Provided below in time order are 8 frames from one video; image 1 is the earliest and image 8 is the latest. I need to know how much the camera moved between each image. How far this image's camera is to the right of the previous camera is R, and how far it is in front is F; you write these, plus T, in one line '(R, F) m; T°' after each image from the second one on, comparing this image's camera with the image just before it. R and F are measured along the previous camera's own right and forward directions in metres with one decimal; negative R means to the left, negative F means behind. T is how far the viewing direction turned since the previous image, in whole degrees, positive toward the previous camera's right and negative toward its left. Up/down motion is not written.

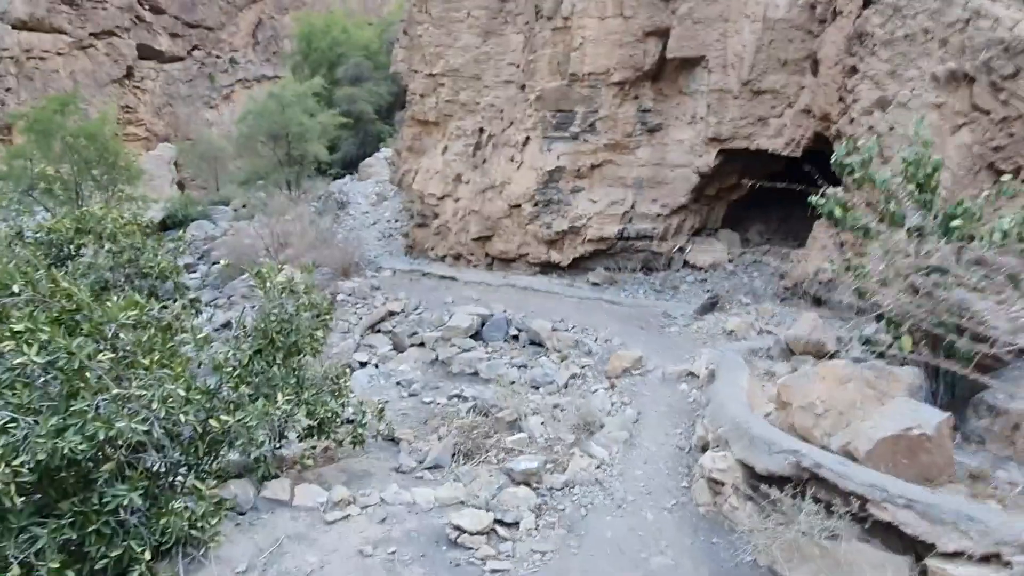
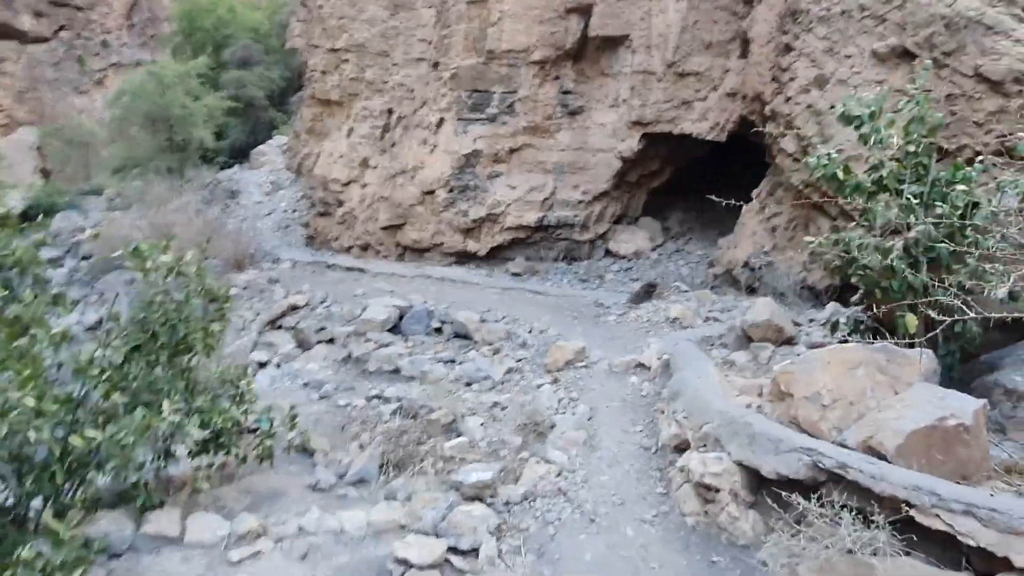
(-0.2, +0.6) m; +8°
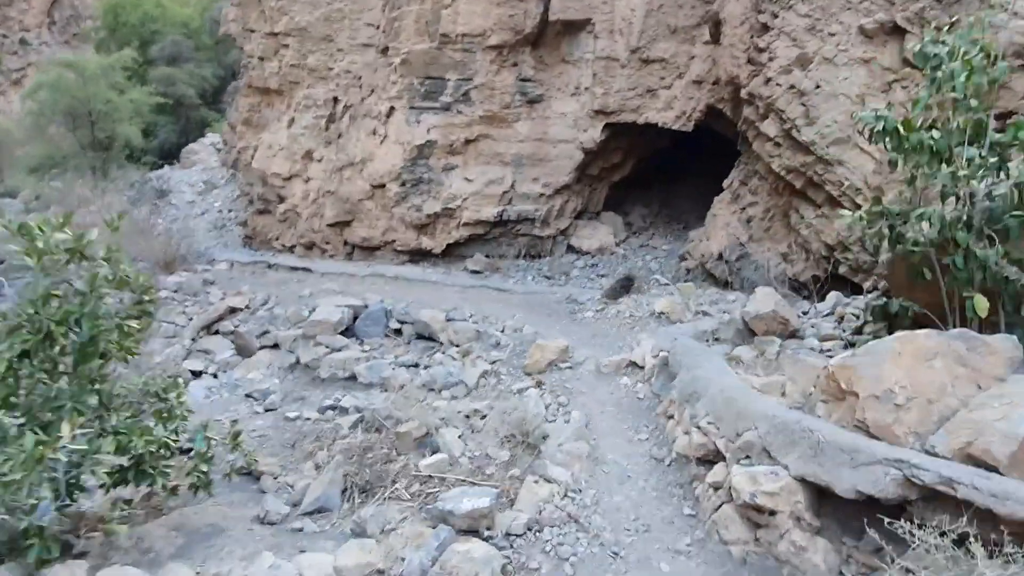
(-0.2, +0.5) m; +5°
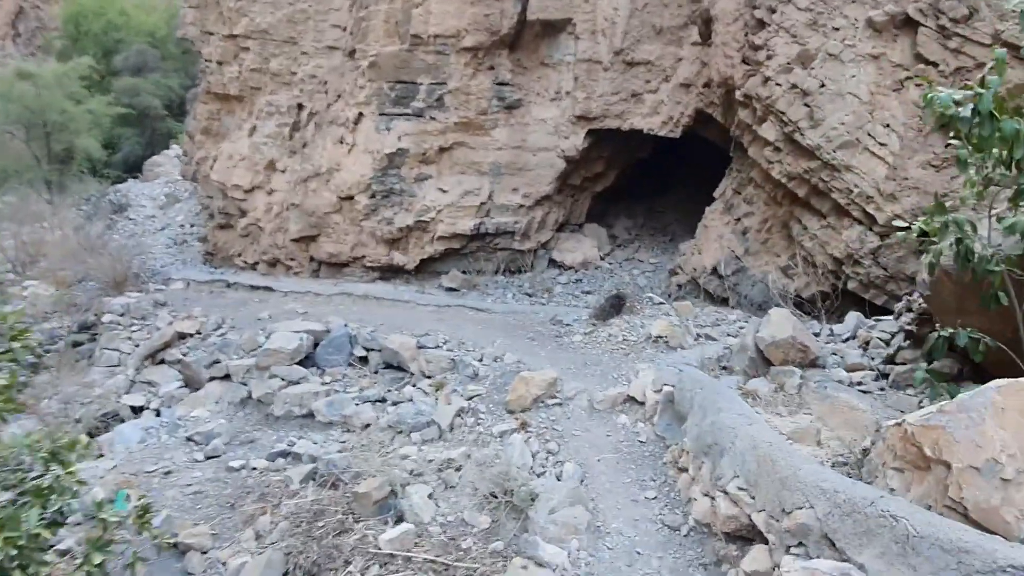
(0.0, +0.5) m; +2°
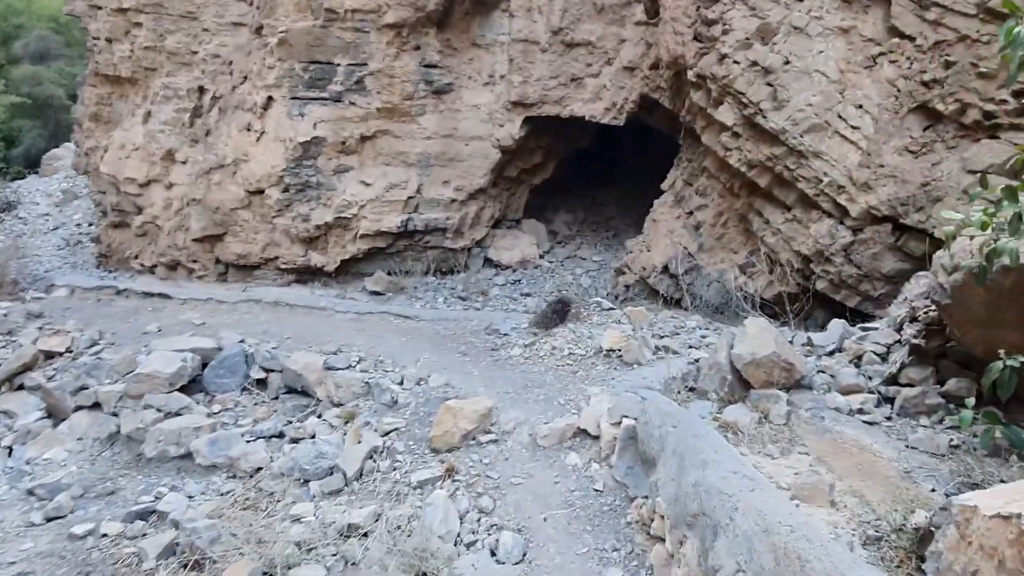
(+0.1, +0.7) m; +5°
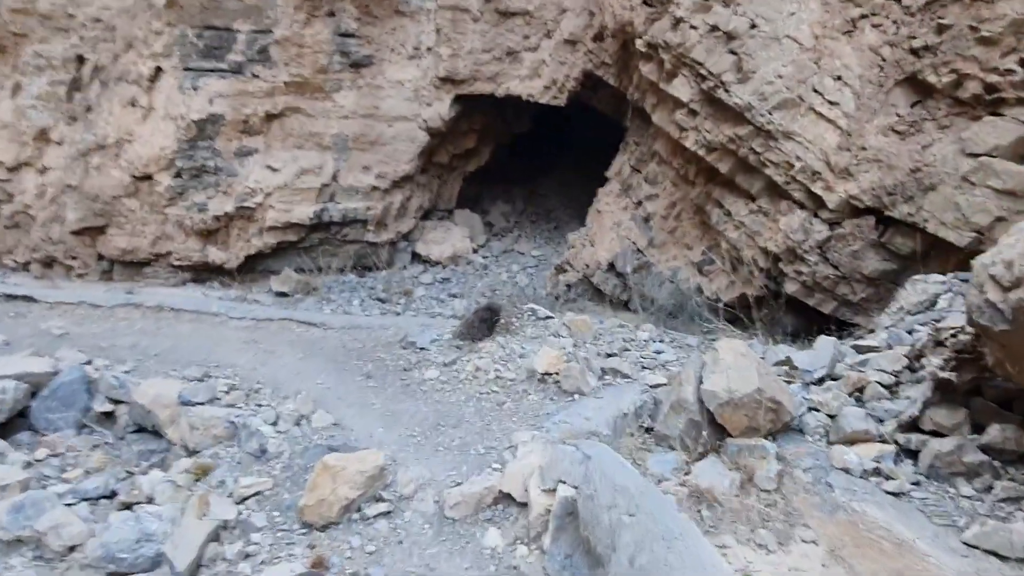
(+0.1, +0.7) m; +4°
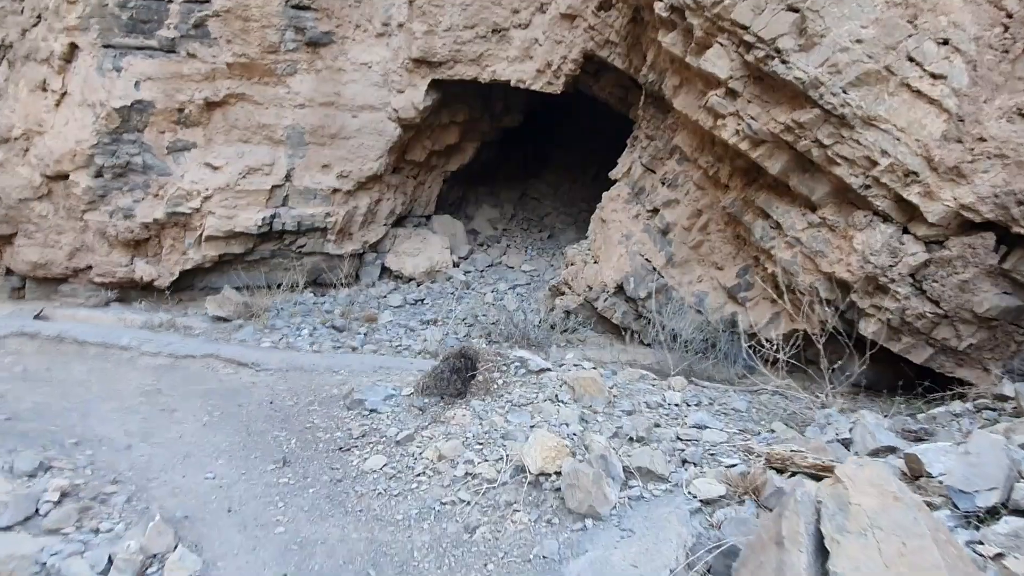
(0.0, +1.0) m; +1°
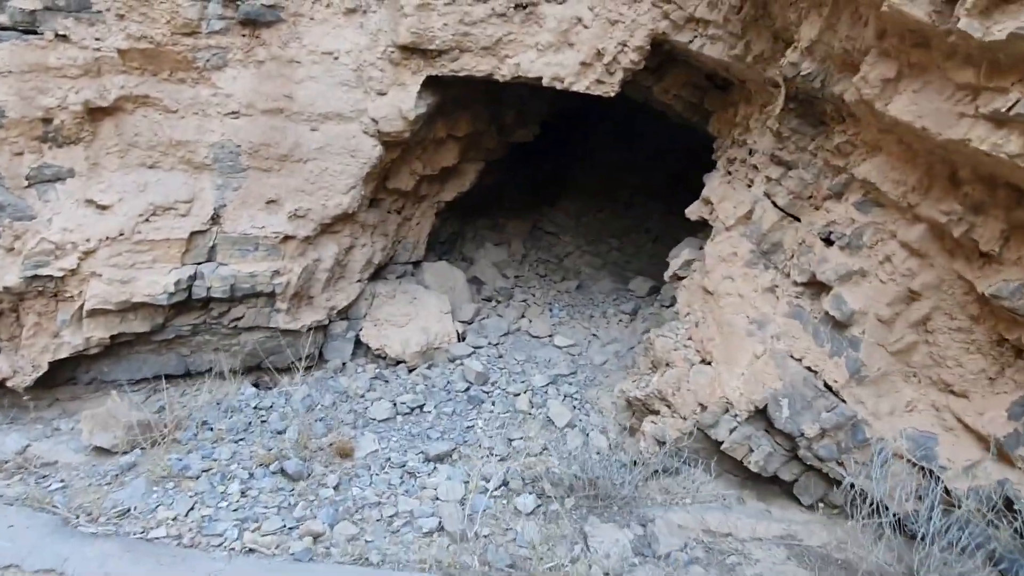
(-0.4, +1.6) m; +3°
